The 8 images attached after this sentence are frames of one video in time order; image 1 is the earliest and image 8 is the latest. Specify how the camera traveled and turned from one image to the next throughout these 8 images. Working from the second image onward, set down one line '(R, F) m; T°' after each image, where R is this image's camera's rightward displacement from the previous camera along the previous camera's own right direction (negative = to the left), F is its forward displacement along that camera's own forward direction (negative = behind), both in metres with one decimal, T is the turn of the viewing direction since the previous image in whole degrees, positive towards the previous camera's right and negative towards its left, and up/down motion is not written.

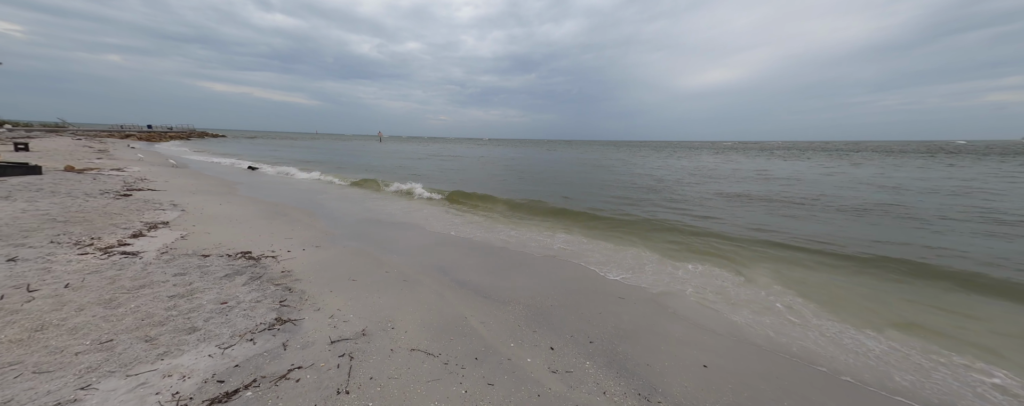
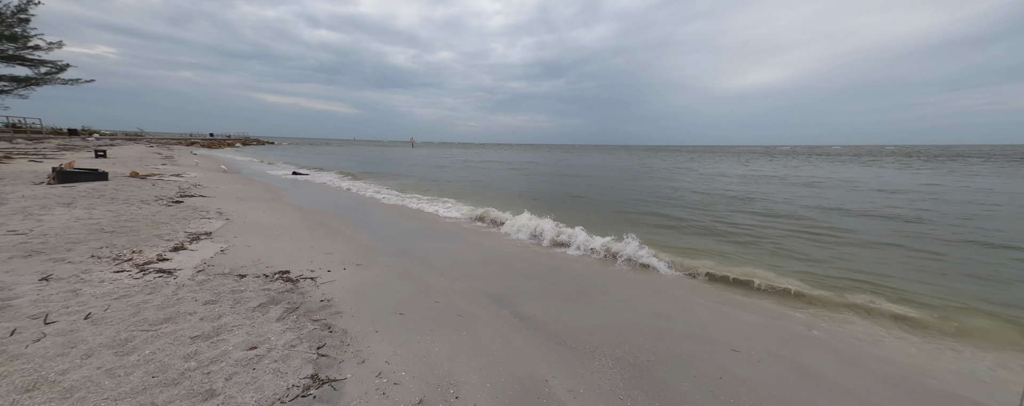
(-0.5, +0.6) m; -5°
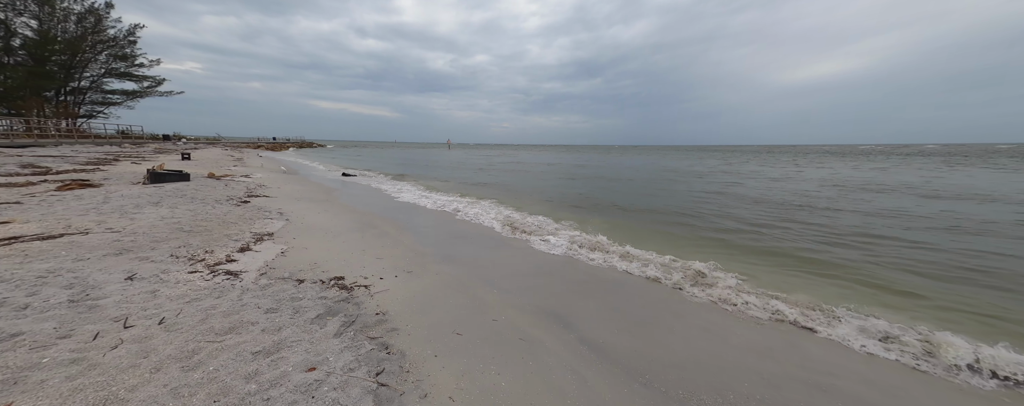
(-0.3, +0.3) m; -7°
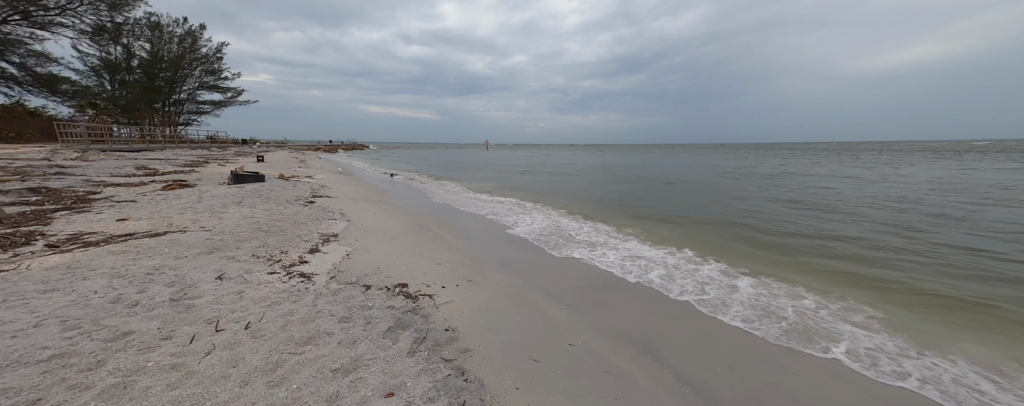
(-0.4, +0.2) m; -7°
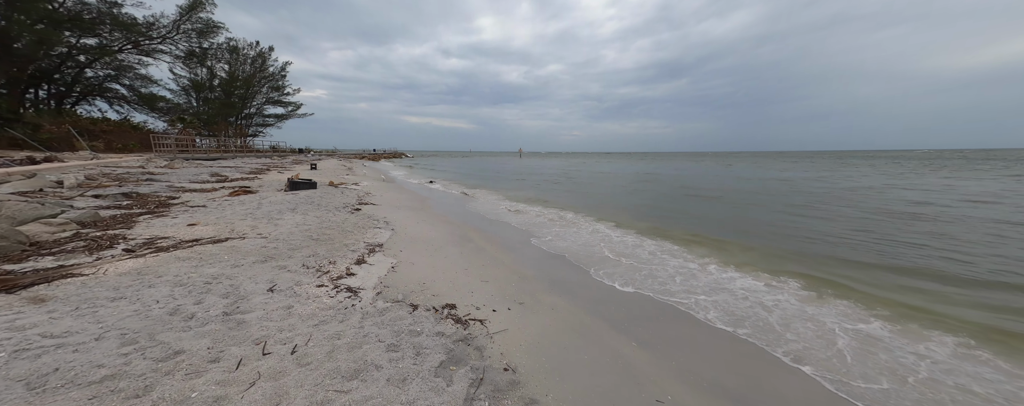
(-0.3, +0.3) m; -6°
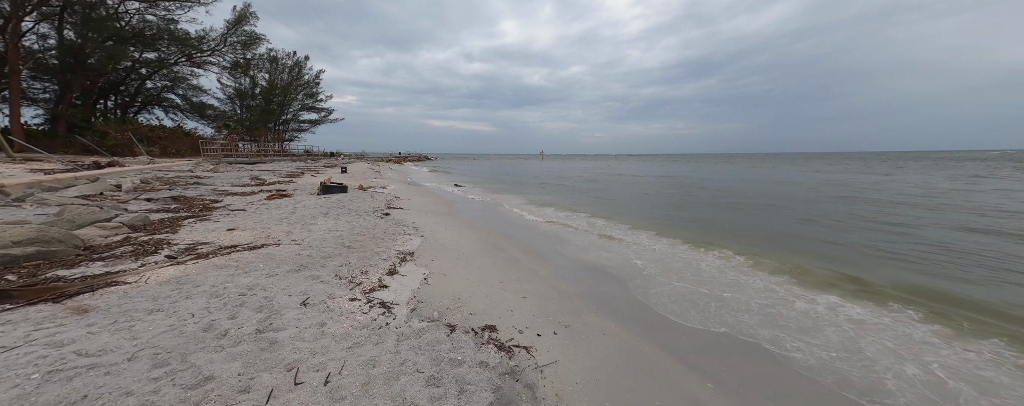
(-0.2, +0.3) m; -4°
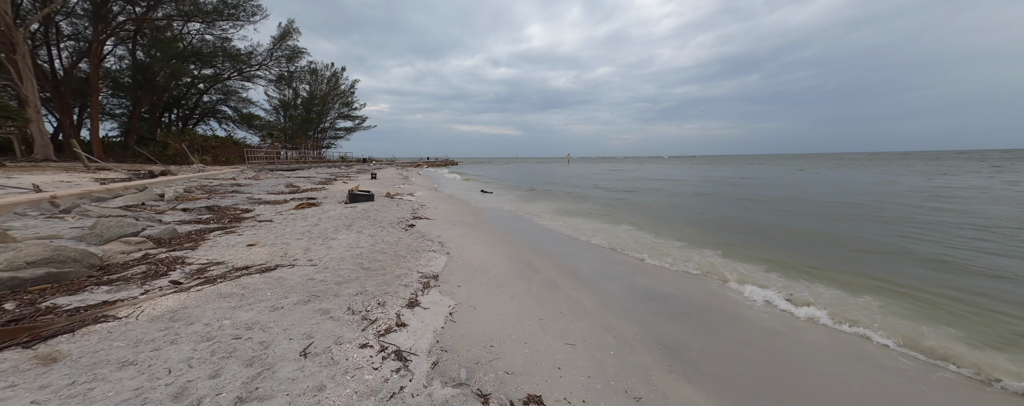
(-0.2, +0.7) m; -5°
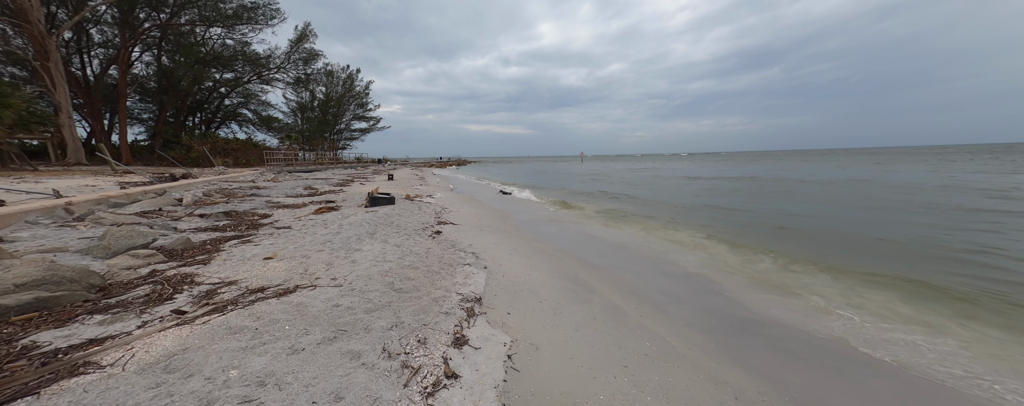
(-0.6, +0.7) m; -2°
